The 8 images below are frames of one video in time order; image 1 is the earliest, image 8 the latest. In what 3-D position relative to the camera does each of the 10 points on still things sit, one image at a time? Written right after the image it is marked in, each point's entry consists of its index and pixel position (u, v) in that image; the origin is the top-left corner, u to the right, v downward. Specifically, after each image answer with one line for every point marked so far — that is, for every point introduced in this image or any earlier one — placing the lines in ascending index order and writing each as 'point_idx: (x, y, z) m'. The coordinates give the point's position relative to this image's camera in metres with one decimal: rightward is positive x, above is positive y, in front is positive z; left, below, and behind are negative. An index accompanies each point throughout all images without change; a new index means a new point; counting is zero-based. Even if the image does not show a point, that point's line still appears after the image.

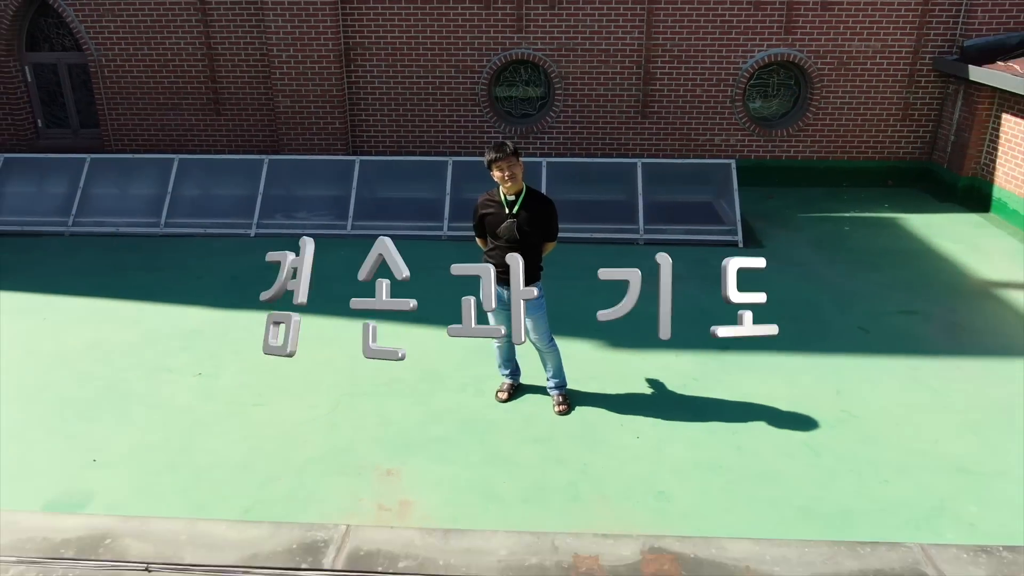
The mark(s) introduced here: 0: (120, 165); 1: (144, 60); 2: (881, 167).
0: (-4.2, +1.3, +8.7) m
1: (-4.5, +2.8, +9.9) m
2: (+4.5, +1.5, +9.8) m
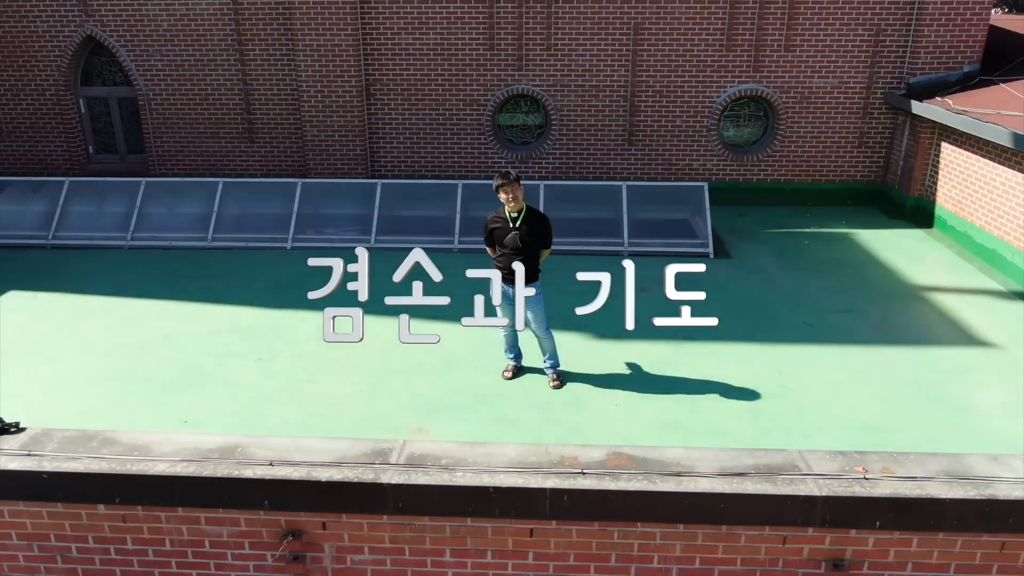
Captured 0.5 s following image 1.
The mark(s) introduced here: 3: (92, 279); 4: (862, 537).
0: (-4.2, +1.2, +9.9) m
1: (-4.5, +2.7, +11.2) m
2: (+4.5, +1.4, +11.0) m
3: (-4.4, +0.1, +8.5) m
4: (+1.6, -1.1, +3.5) m
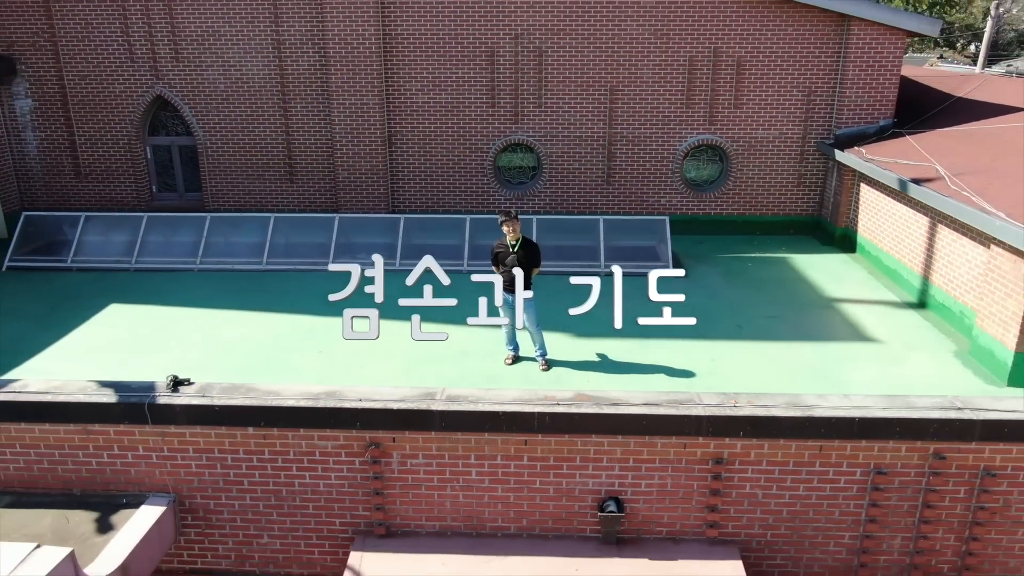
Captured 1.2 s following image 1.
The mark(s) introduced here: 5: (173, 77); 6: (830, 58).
0: (-4.2, +1.0, +12.0) m
1: (-4.6, +2.4, +13.3) m
2: (+4.5, +1.1, +13.2) m
3: (-4.5, -0.1, +10.6) m
4: (+1.6, -1.1, +5.6) m
5: (-5.5, +3.5, +13.0) m
6: (+4.9, +3.5, +12.3) m
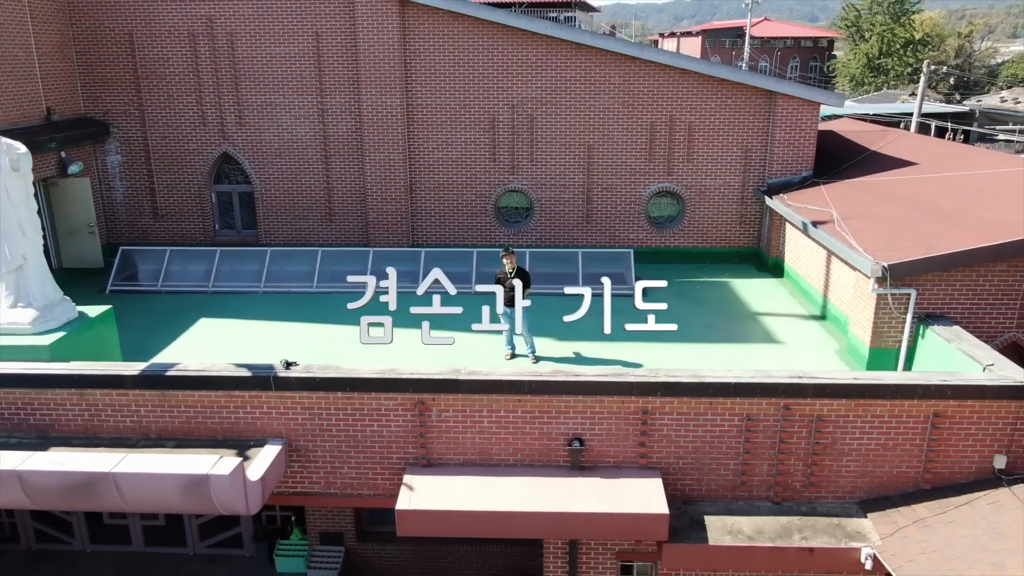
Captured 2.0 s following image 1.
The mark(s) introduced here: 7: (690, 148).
0: (-4.3, +0.7, +15.1) m
1: (-4.6, +2.0, +16.5) m
2: (+4.5, +0.8, +16.3) m
3: (-4.5, -0.4, +13.6) m
4: (+1.6, -1.2, +8.6) m
5: (-5.6, +3.1, +16.2) m
6: (+4.9, +3.2, +15.5) m
7: (+3.5, +2.7, +15.8) m
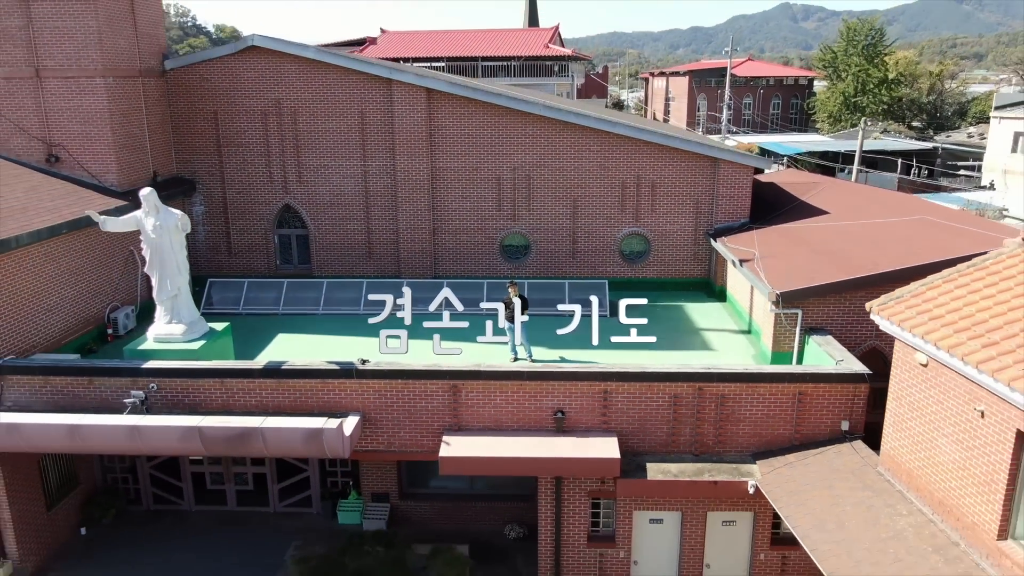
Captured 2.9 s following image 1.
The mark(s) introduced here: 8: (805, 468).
0: (-4.2, +0.1, +19.4) m
1: (-4.6, +1.4, +20.8) m
2: (+4.5, +0.2, +20.6) m
3: (-4.4, -0.9, +17.9) m
4: (+1.6, -1.5, +12.9) m
5: (-5.5, +2.5, +20.6) m
6: (+4.9, +2.7, +19.9) m
7: (+3.6, +2.2, +20.1) m
8: (+4.6, -2.8, +12.4) m
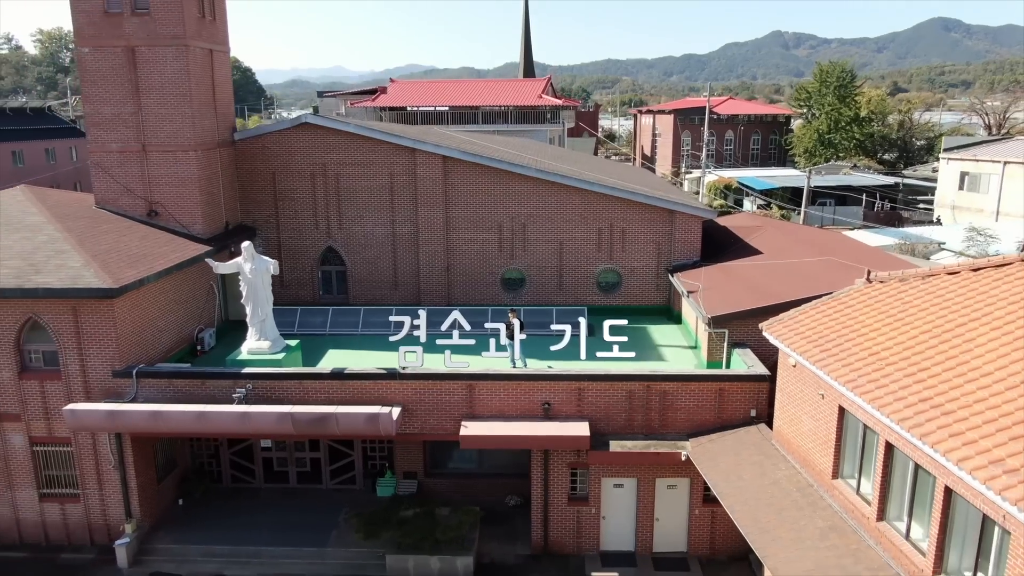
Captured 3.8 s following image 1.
0: (-4.3, -0.7, +24.3) m
1: (-4.6, +0.6, +25.8) m
2: (+4.4, -0.6, +25.6) m
3: (-4.5, -1.6, +22.8) m
4: (+1.6, -2.1, +17.8) m
5: (-5.6, +1.7, +25.6) m
6: (+4.8, +1.9, +24.9) m
7: (+3.5, +1.4, +25.2) m
8: (+4.6, -3.3, +17.3) m
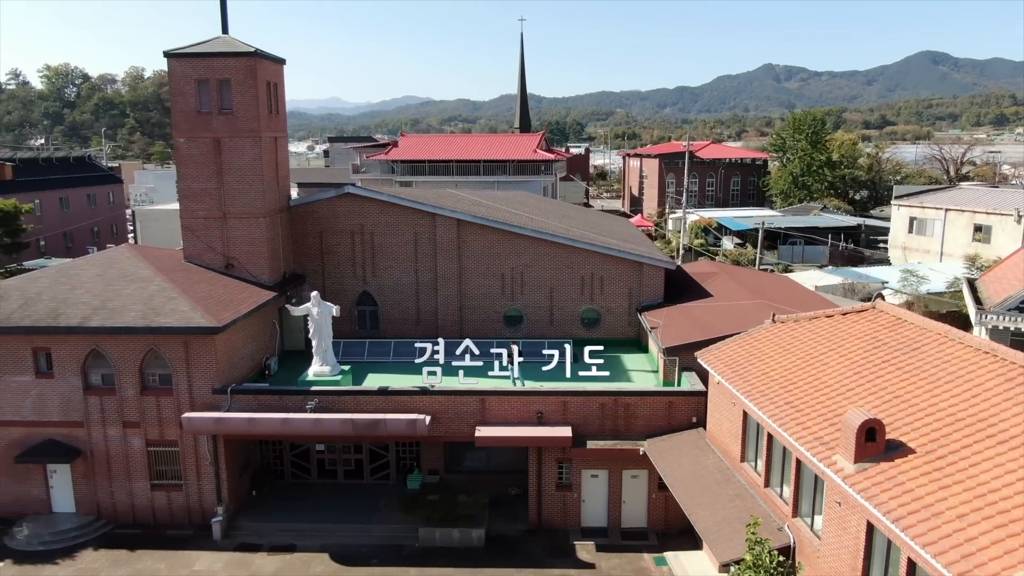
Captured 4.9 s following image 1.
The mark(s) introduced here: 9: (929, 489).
0: (-4.2, -2.1, +30.4) m
1: (-4.6, -0.8, +31.9) m
2: (+4.5, -2.1, +31.7) m
3: (-4.4, -3.0, +28.8) m
4: (+1.7, -3.3, +23.8) m
5: (-5.6, +0.2, +31.7) m
6: (+4.9, +0.5, +31.1) m
7: (+3.5, 0.0, +31.3) m
8: (+4.6, -4.5, +23.3) m
9: (+7.0, -3.3, +13.4) m
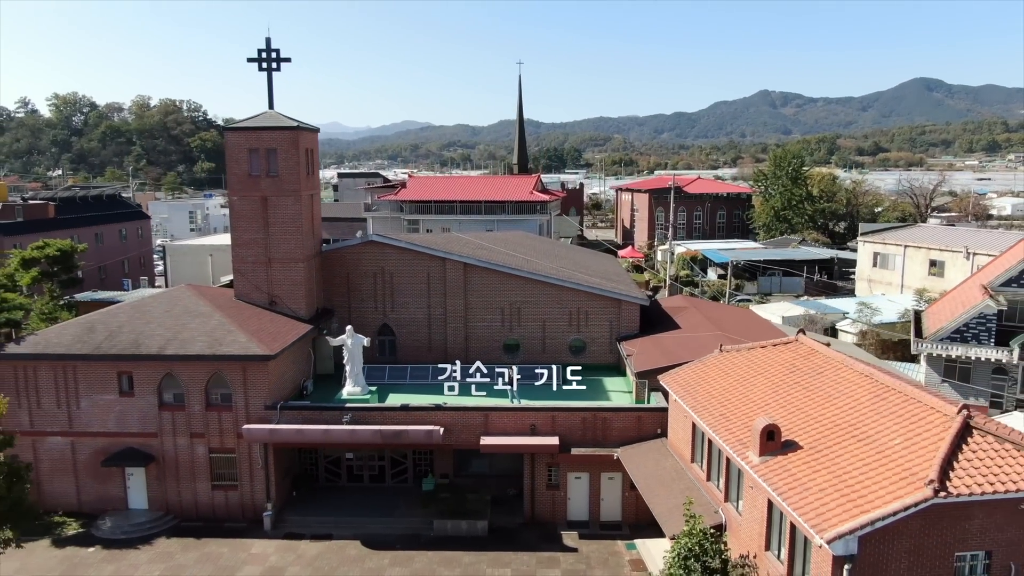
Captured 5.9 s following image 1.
0: (-4.3, -3.5, +35.8) m
1: (-4.7, -2.4, +37.3) m
2: (+4.4, -3.6, +37.1) m
3: (-4.5, -4.4, +34.2) m
4: (+1.6, -4.5, +29.2) m
5: (-5.7, -1.3, +37.1) m
6: (+4.8, -1.0, +36.6) m
7: (+3.4, -1.5, +36.8) m
8: (+4.6, -5.7, +28.7) m
9: (+6.9, -4.3, +18.8) m
